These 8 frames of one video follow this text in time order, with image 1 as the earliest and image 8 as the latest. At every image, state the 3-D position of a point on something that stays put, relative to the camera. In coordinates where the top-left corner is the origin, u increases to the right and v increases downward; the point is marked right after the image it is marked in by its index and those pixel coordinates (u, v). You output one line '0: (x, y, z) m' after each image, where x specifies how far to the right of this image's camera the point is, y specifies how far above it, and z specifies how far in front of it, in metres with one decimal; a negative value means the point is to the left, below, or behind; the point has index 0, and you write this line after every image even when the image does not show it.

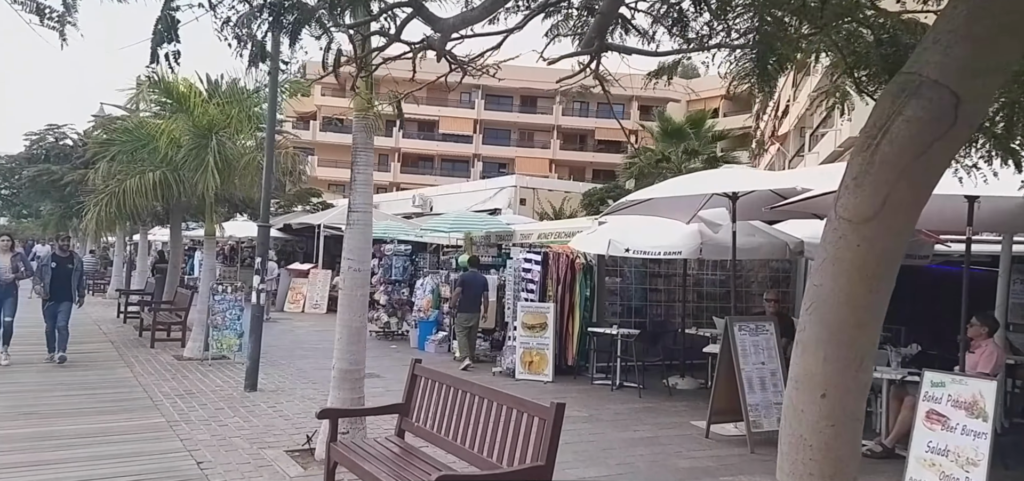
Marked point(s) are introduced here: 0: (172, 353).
0: (-5.4, -1.9, +13.9) m
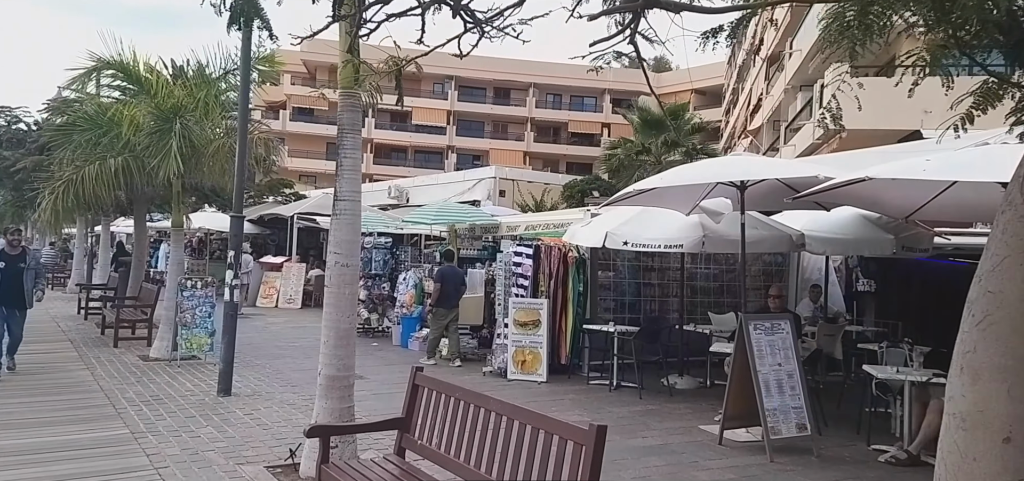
0: (-5.6, -1.8, +13.1) m
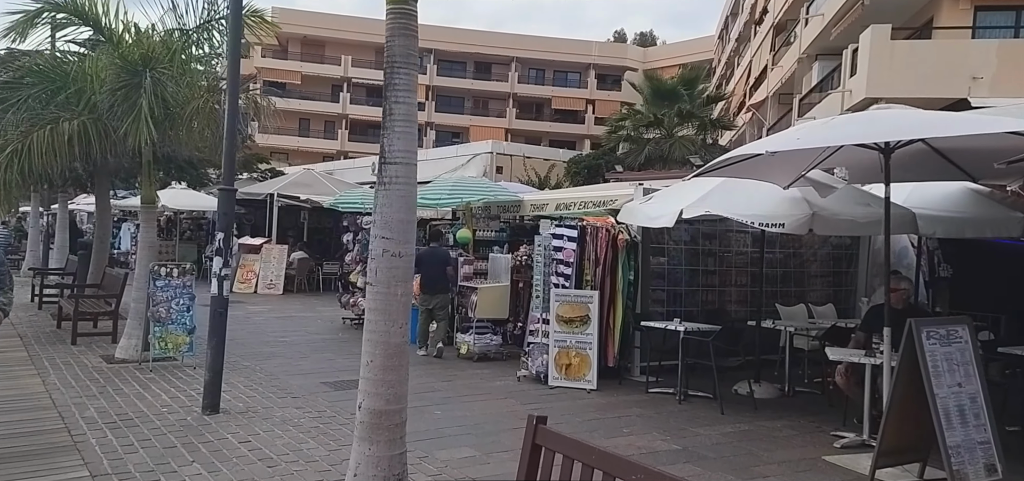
0: (-5.3, -1.5, +11.1) m
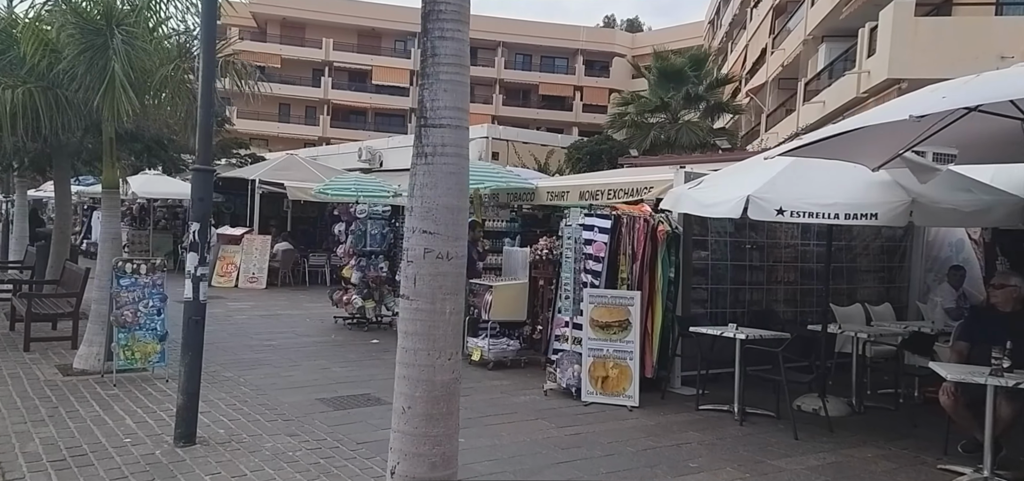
0: (-5.1, -1.4, +9.7) m
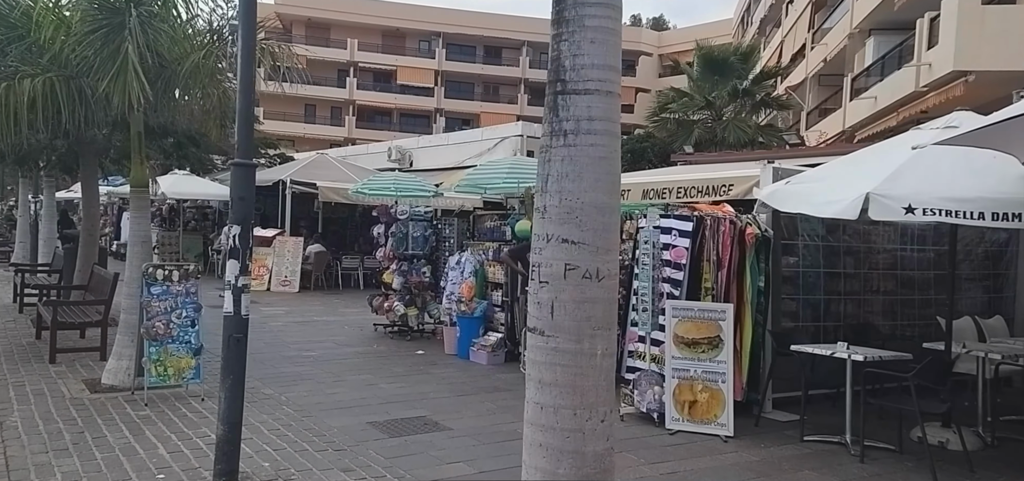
0: (-4.4, -1.5, +9.0) m
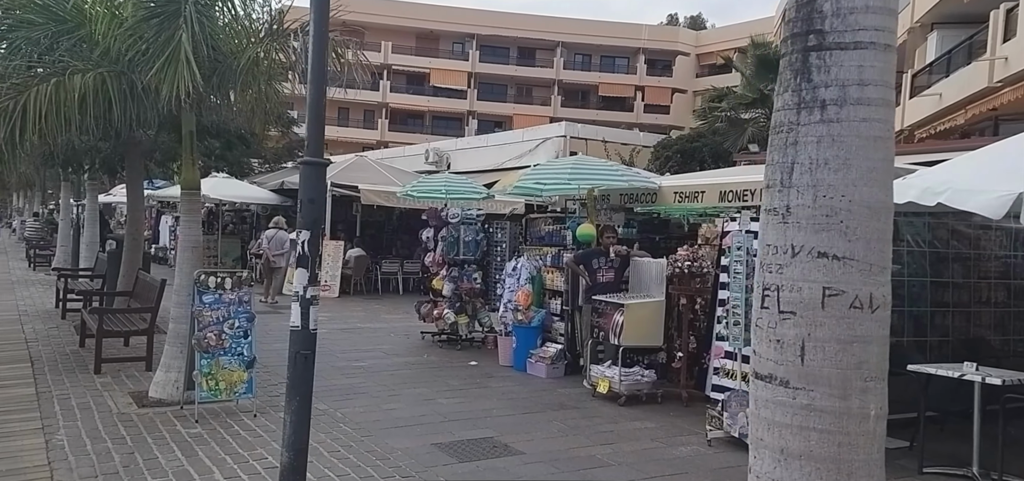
0: (-3.7, -1.5, +8.5) m
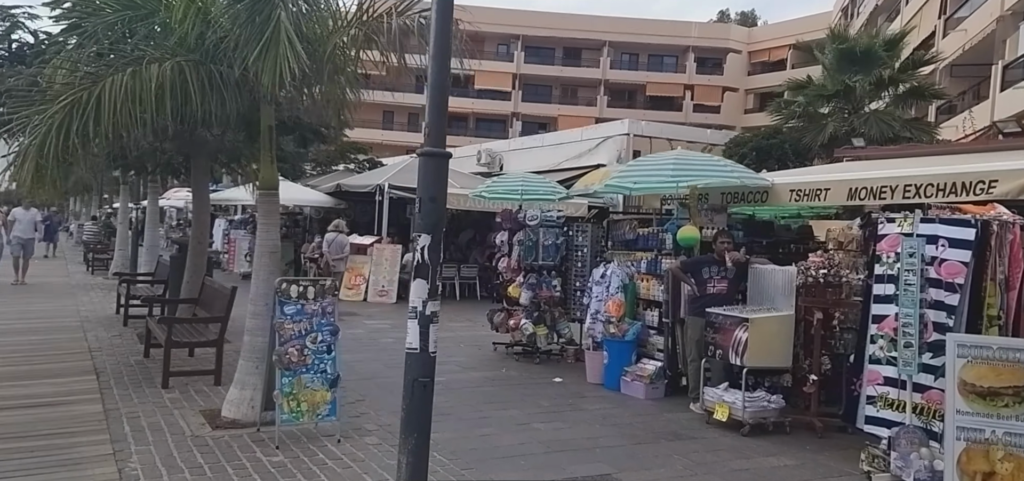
0: (-2.8, -1.6, +7.8) m
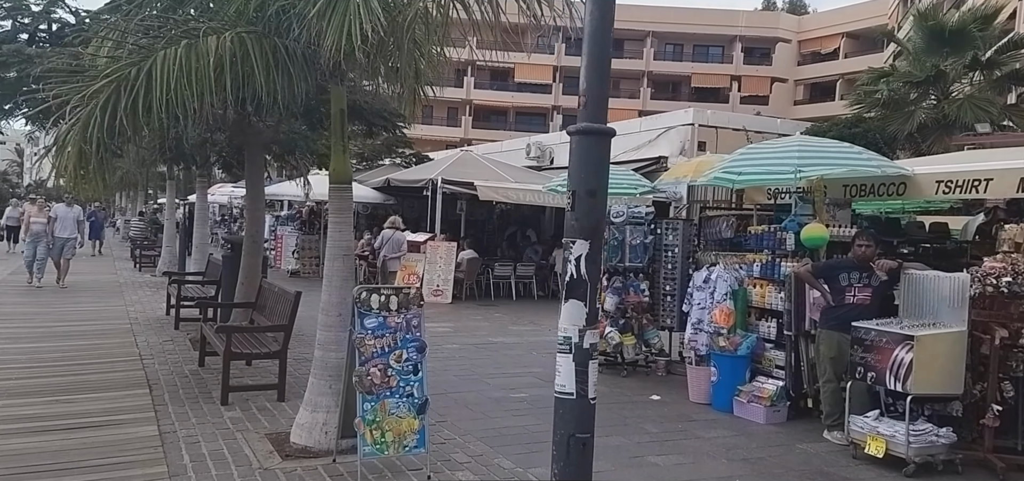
0: (-1.9, -1.6, +6.8) m
